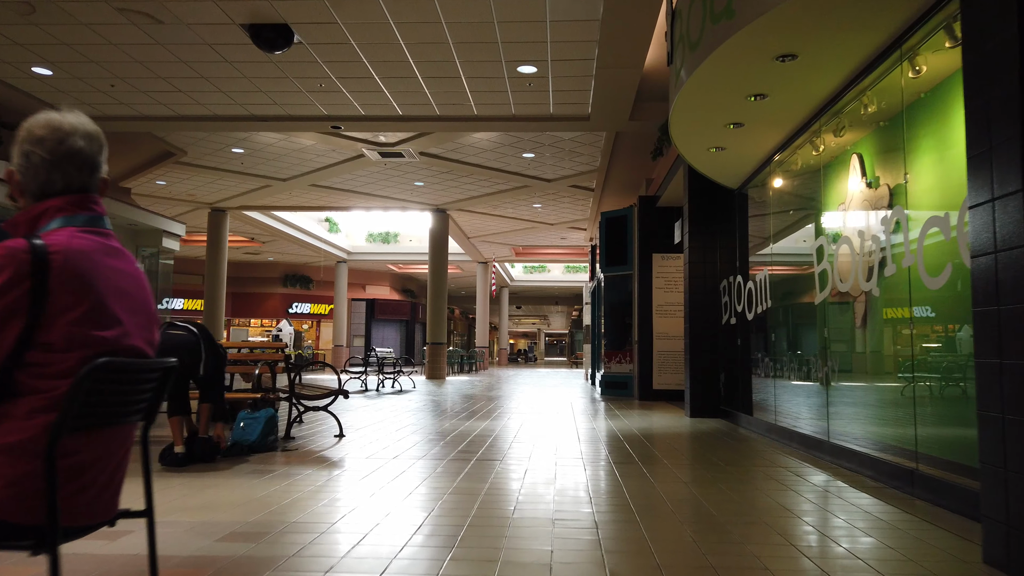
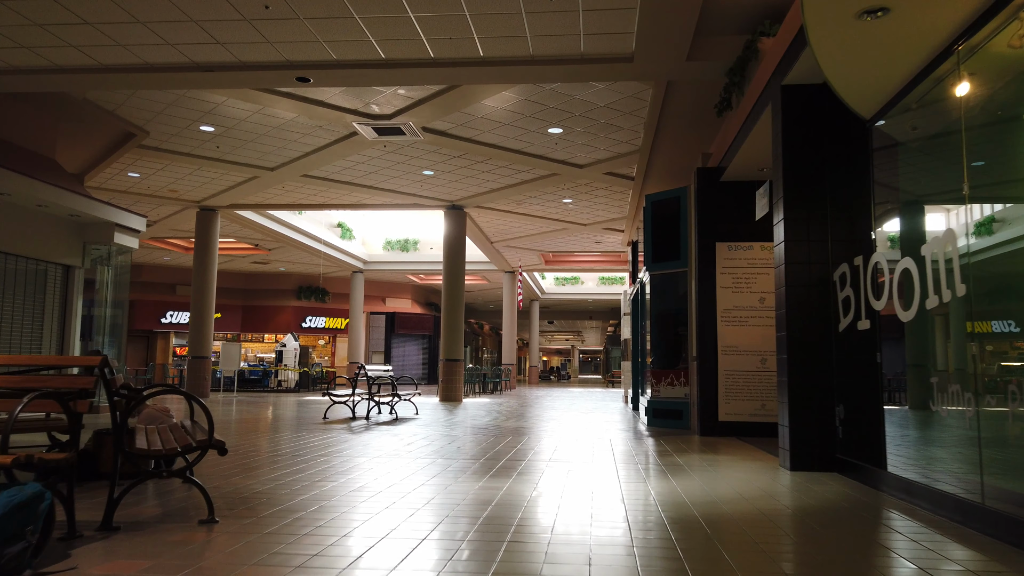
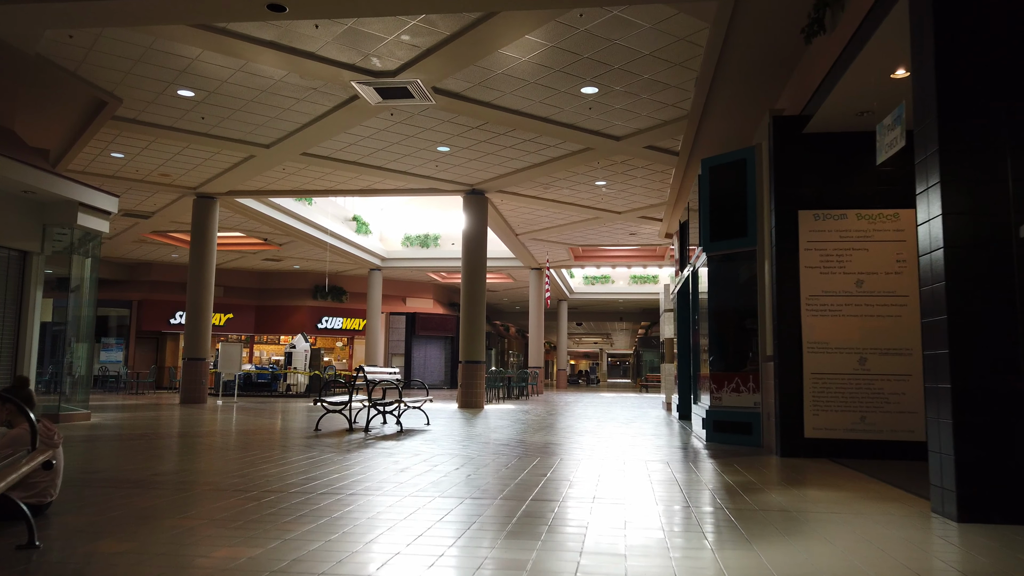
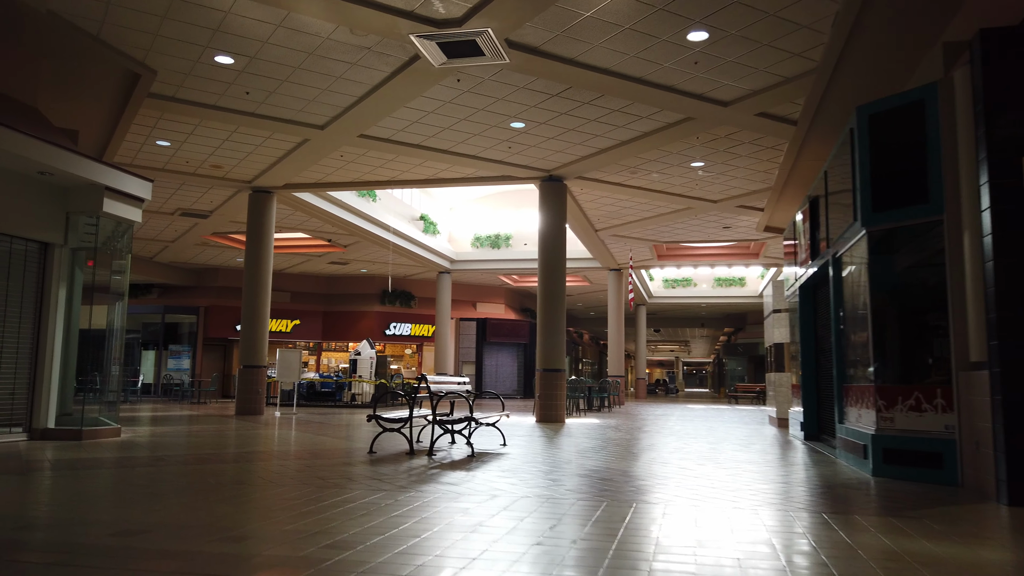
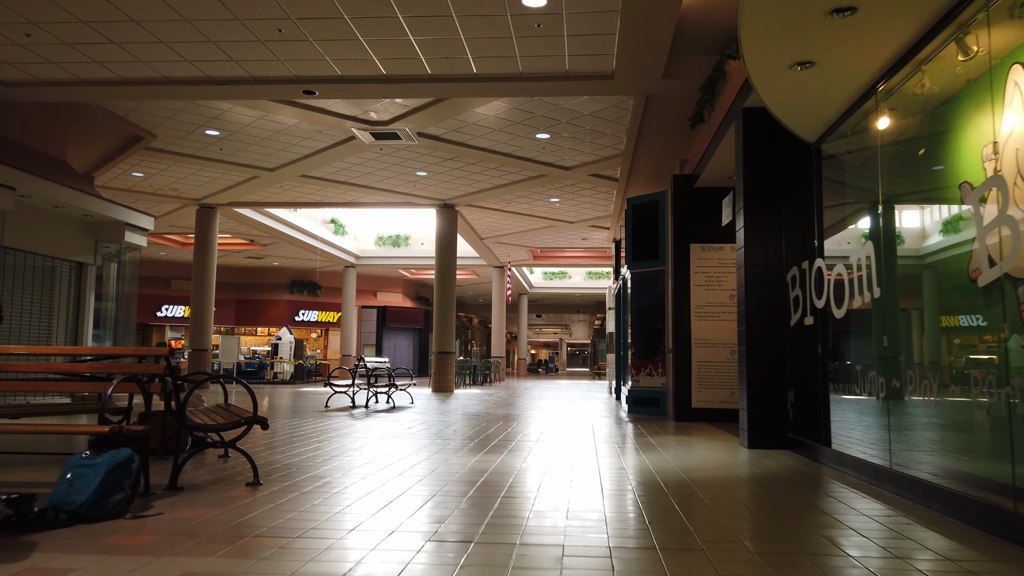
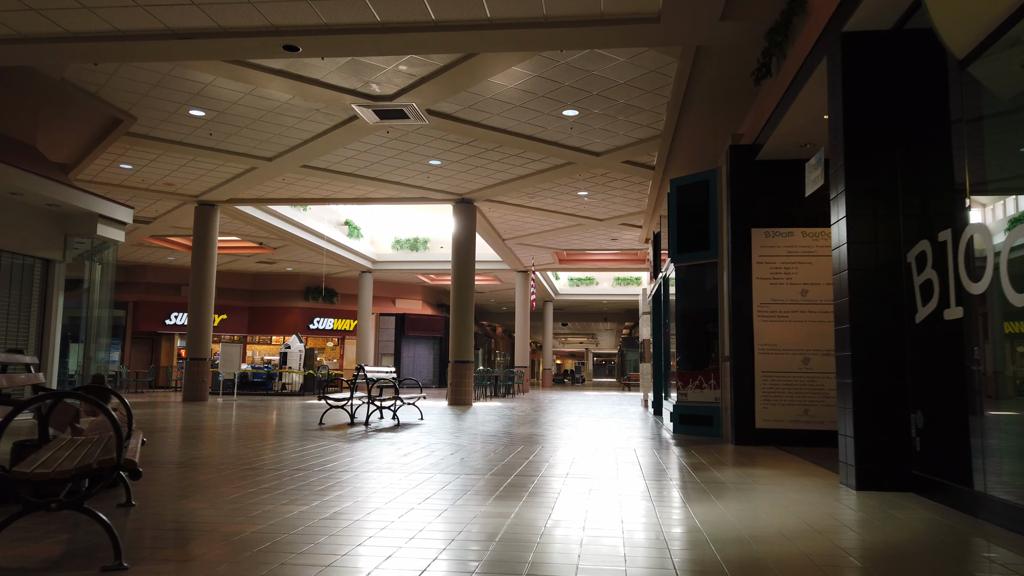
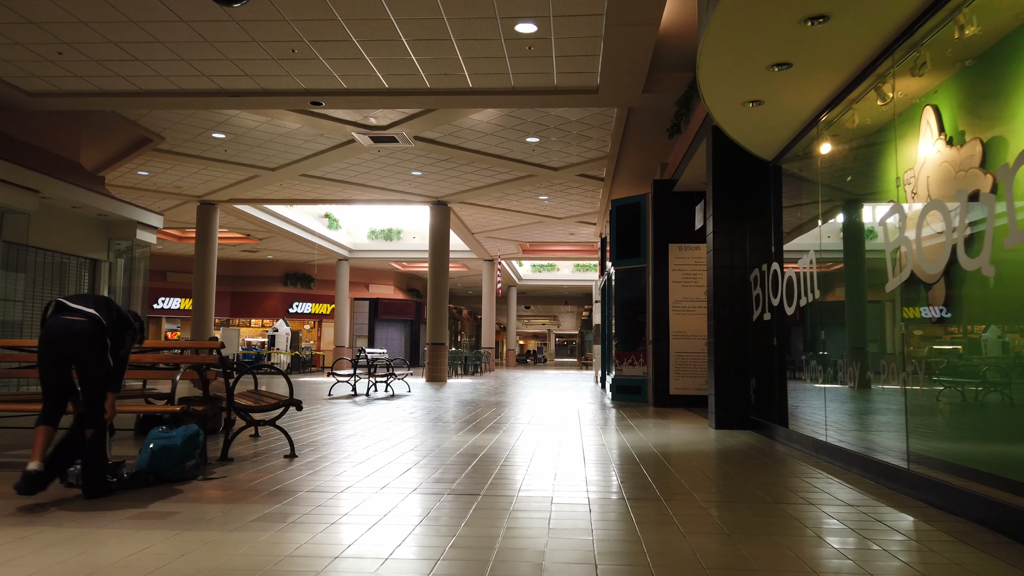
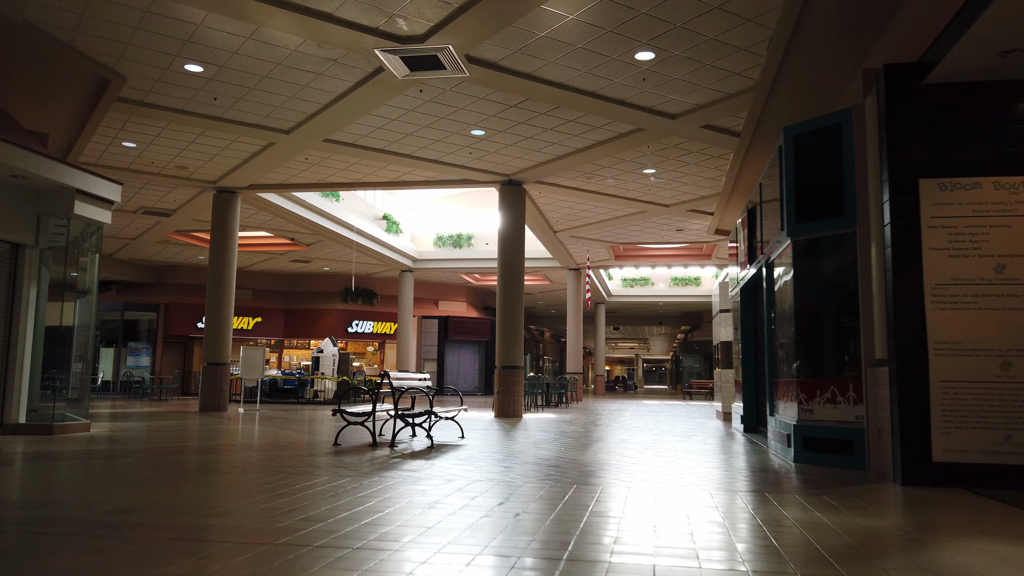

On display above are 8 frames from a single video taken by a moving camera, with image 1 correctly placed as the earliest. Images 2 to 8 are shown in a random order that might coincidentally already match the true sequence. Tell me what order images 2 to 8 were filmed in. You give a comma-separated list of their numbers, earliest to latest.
7, 5, 2, 6, 3, 8, 4
